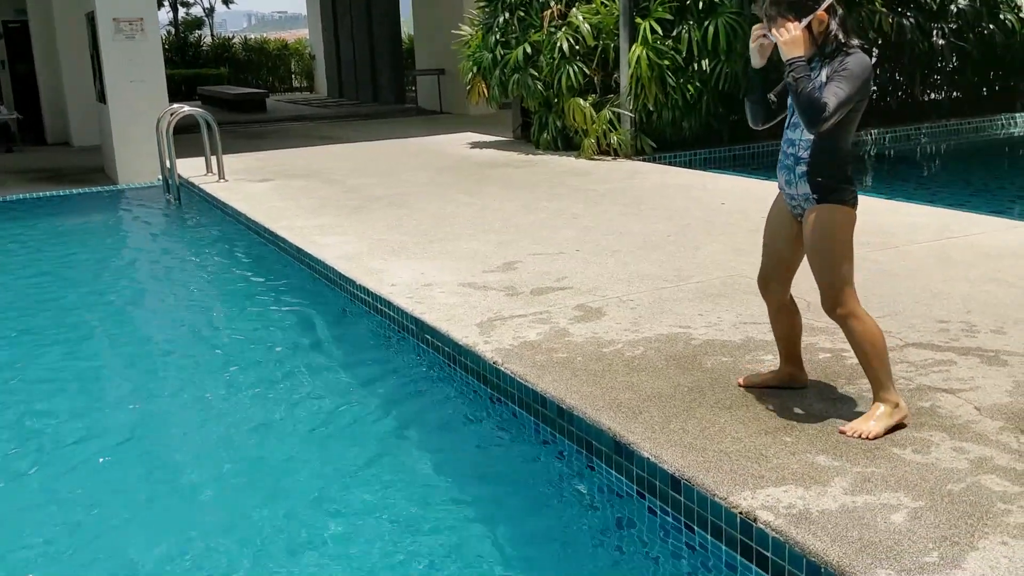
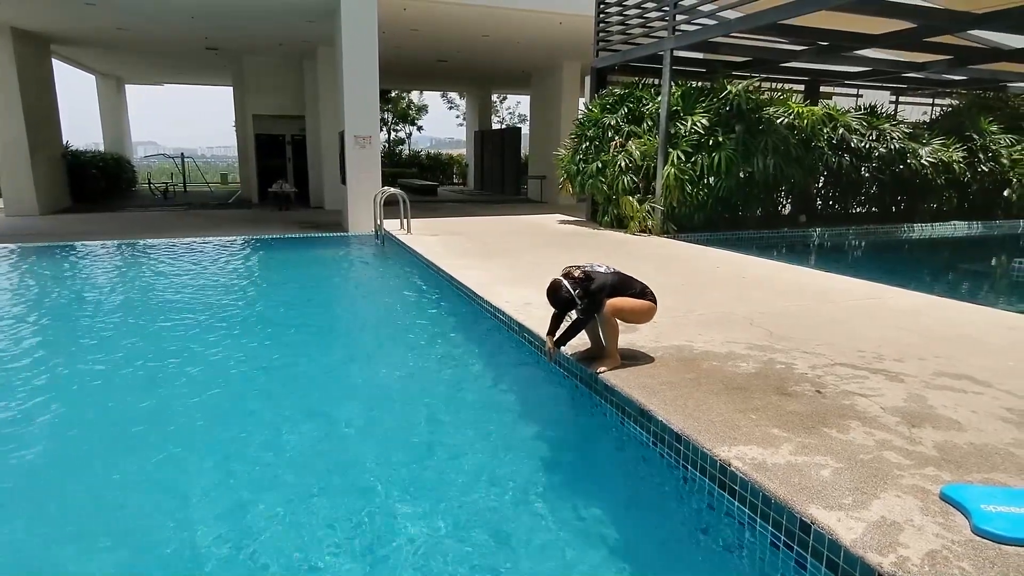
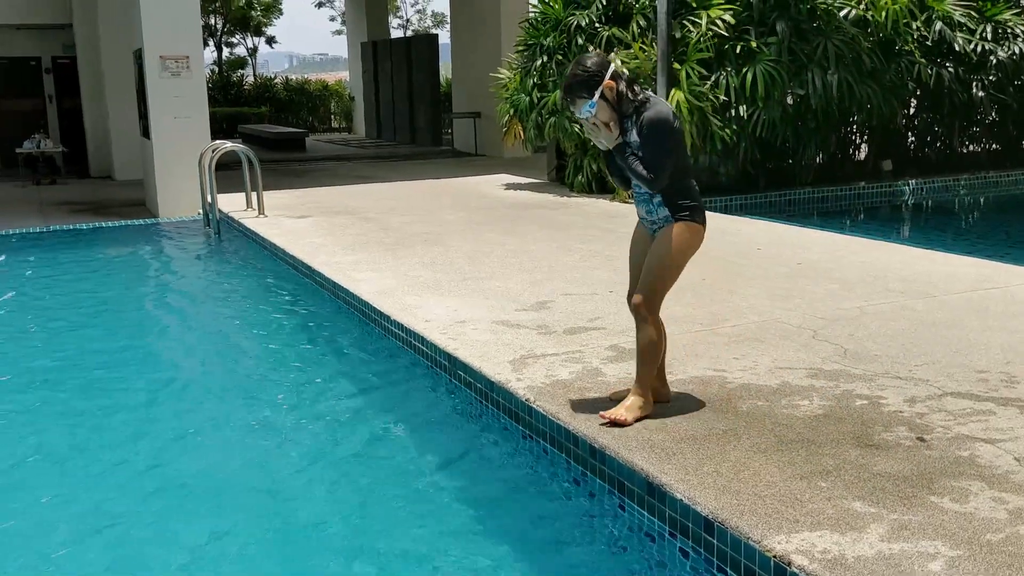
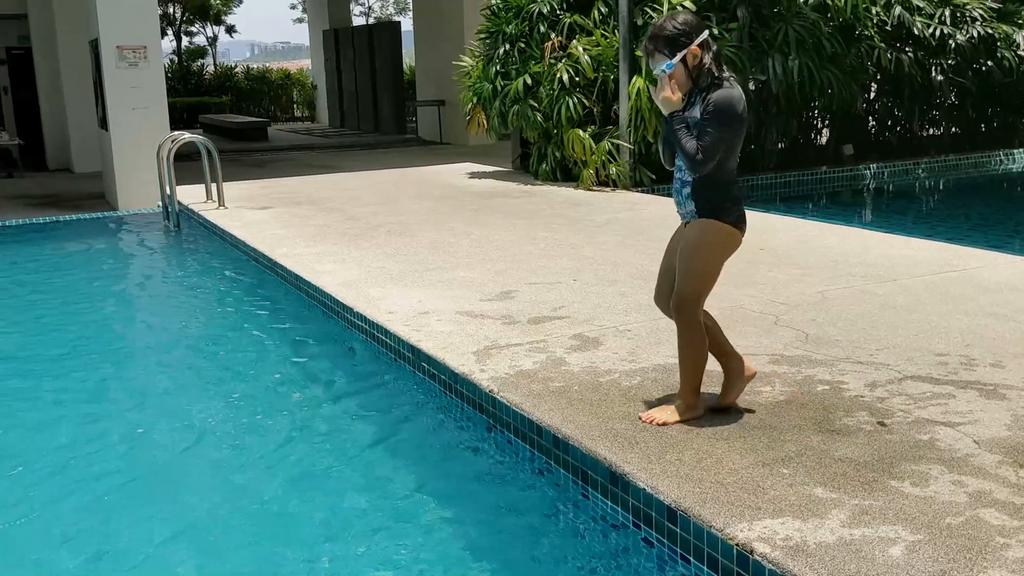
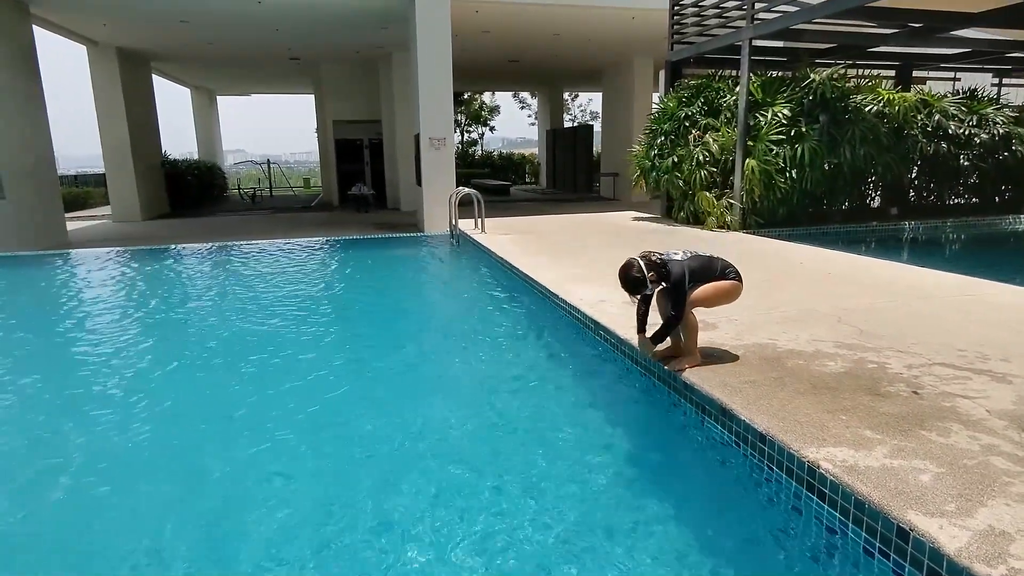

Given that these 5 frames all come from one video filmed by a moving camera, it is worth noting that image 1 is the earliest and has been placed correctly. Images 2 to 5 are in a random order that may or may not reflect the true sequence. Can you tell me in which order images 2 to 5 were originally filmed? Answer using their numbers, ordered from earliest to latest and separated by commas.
4, 3, 5, 2
